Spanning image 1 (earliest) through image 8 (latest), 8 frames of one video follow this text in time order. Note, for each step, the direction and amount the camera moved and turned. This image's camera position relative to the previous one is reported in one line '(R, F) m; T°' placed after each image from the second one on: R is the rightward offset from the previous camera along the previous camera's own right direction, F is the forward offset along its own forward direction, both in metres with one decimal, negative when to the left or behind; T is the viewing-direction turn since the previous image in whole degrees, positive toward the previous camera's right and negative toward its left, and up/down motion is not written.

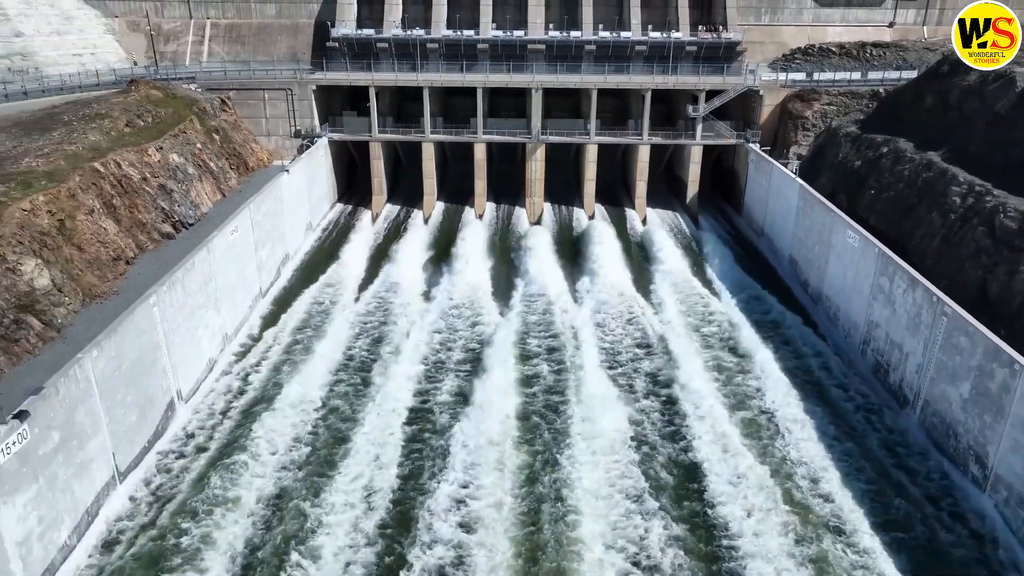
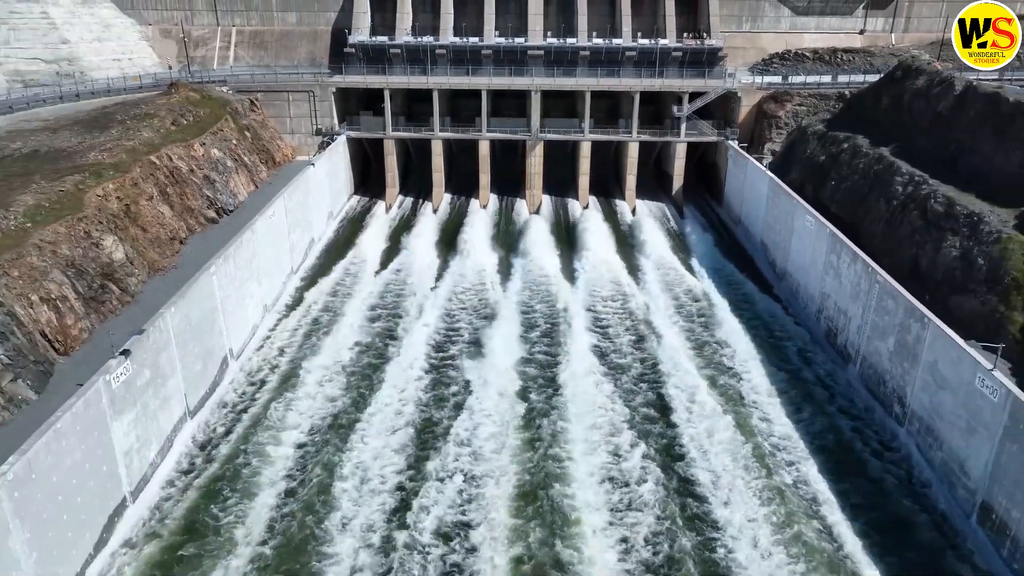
(0.0, -2.5) m; 0°
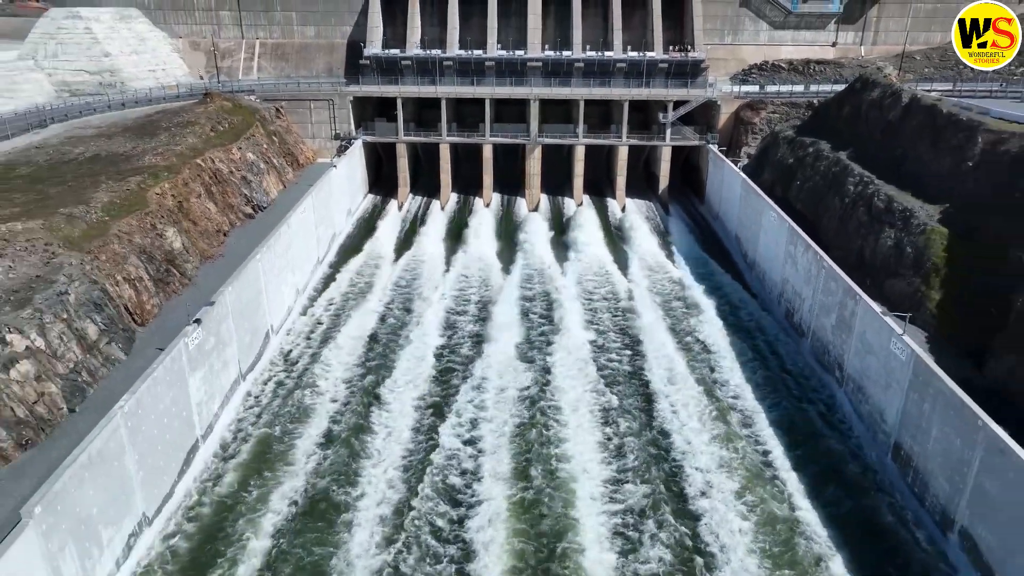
(0.0, -2.8) m; 0°
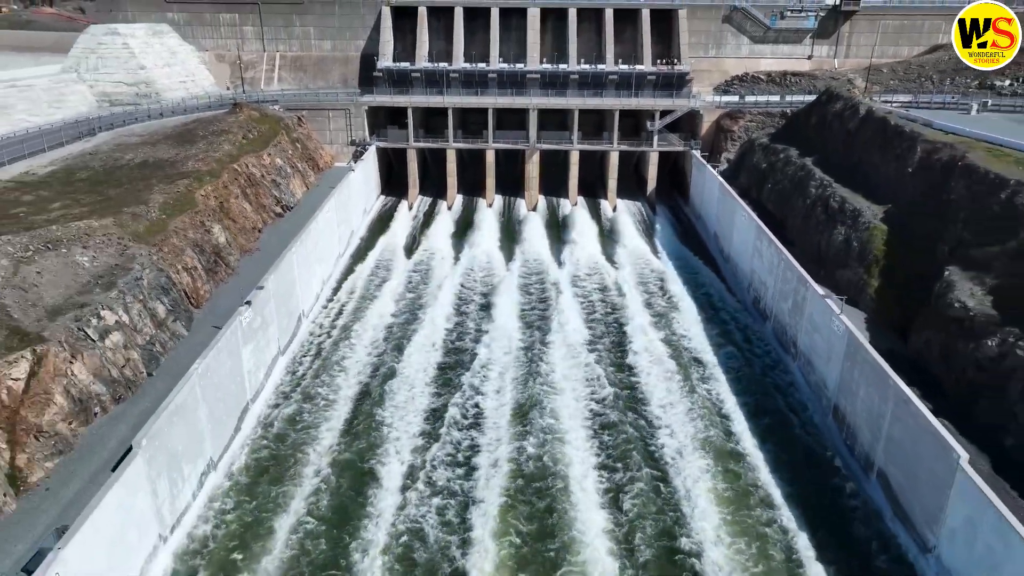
(0.0, -2.9) m; 0°
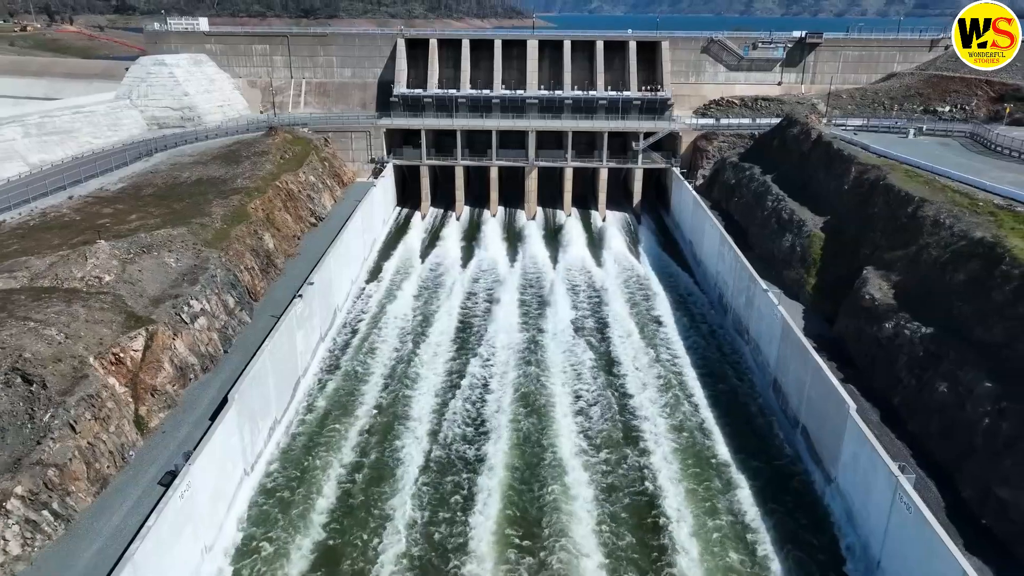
(0.0, -4.2) m; 0°
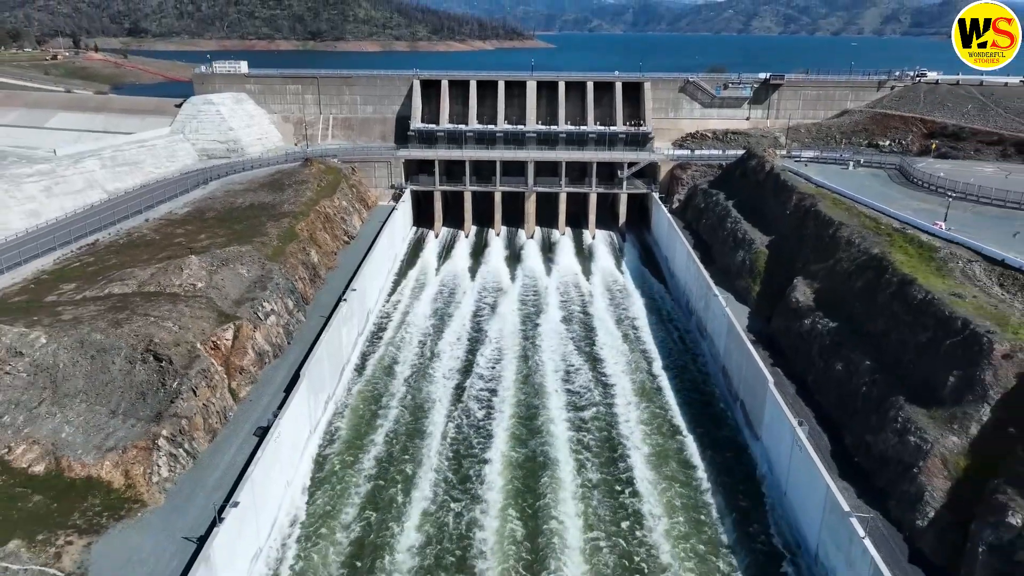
(0.0, -5.6) m; 0°
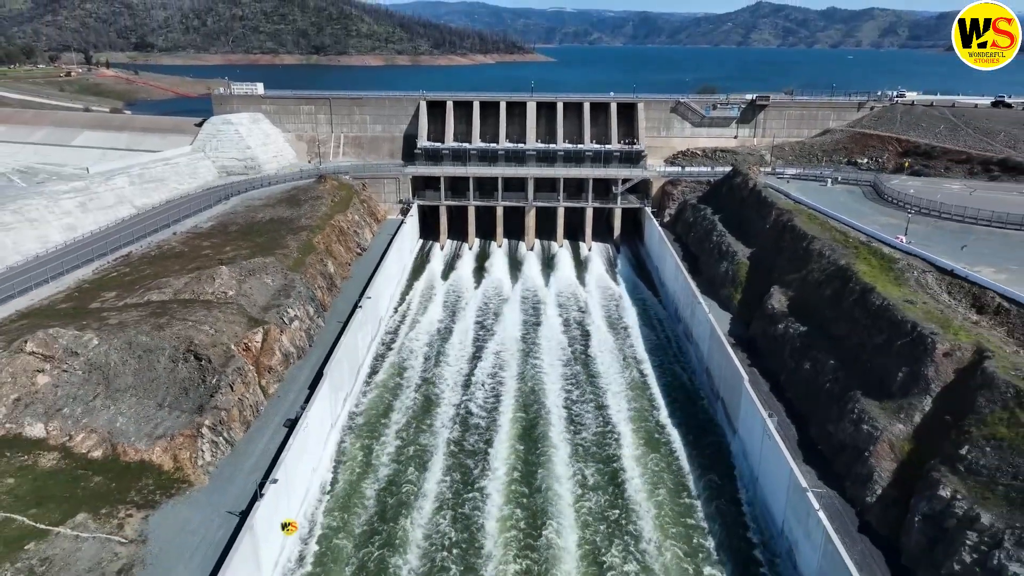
(0.0, -2.6) m; 0°
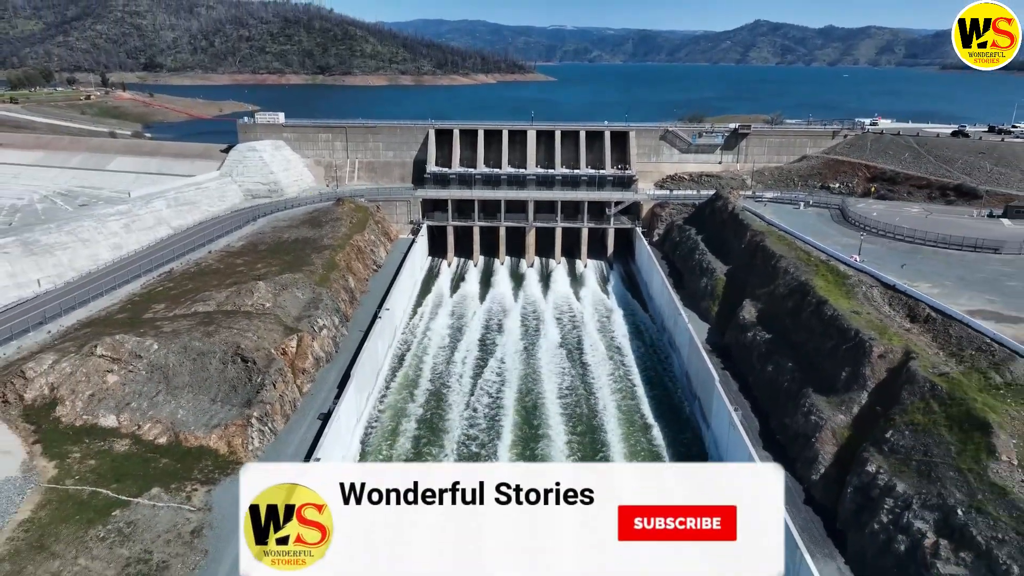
(-0.1, -3.9) m; 0°
